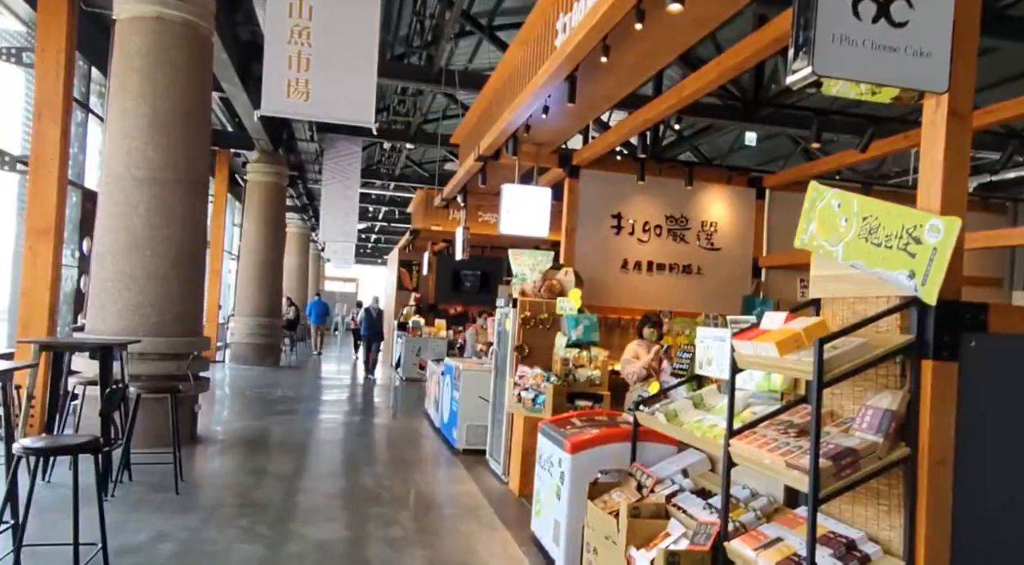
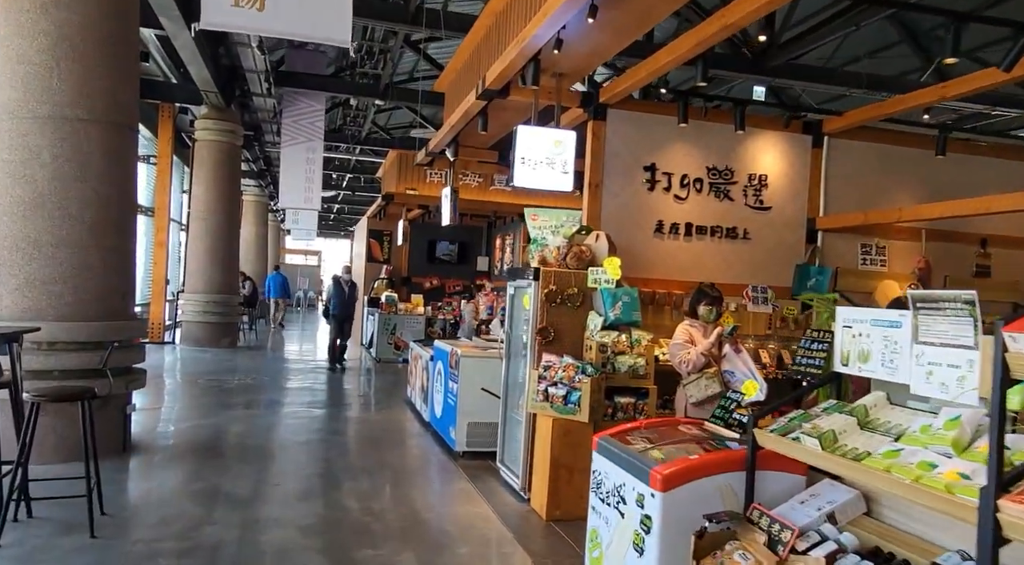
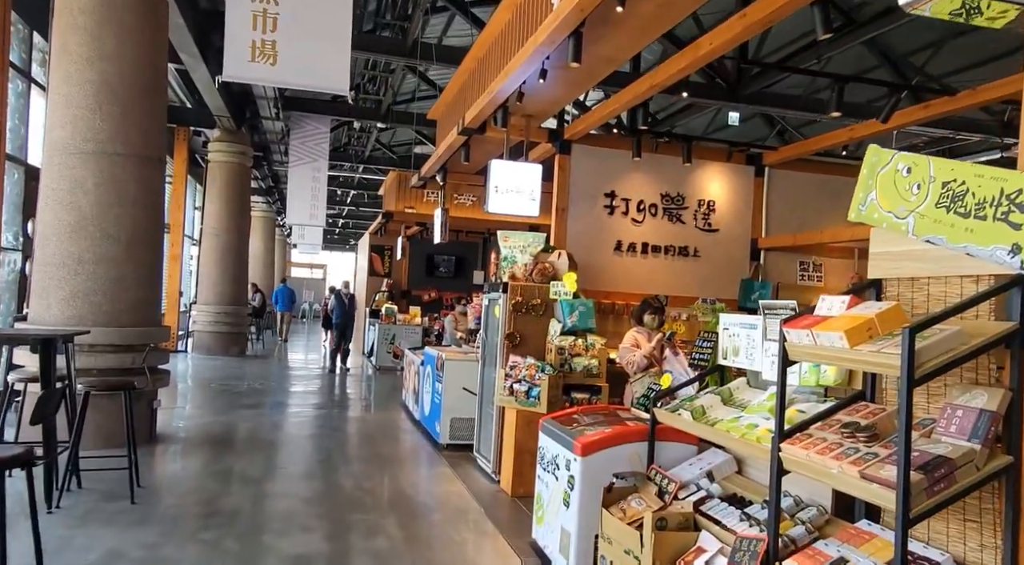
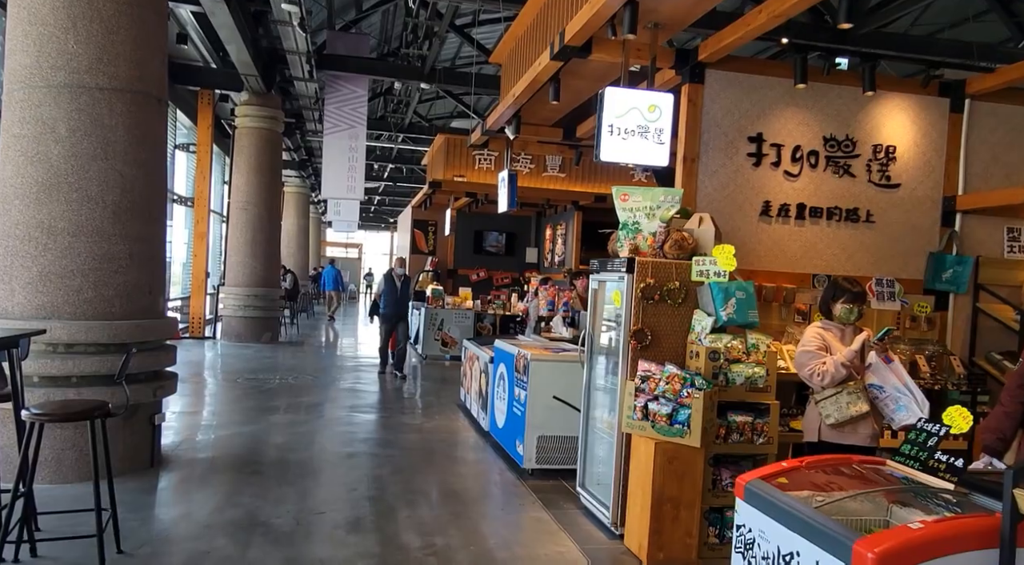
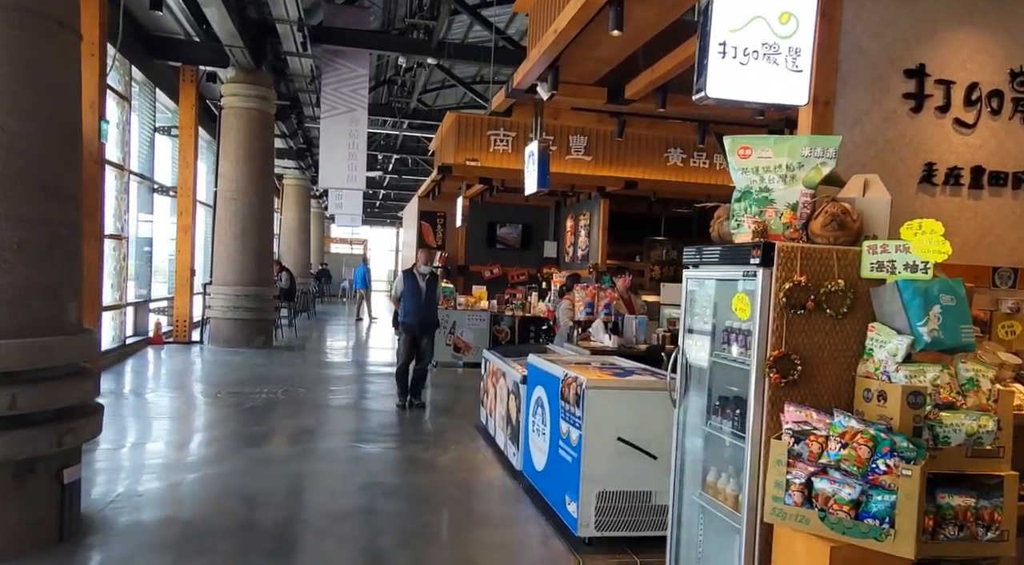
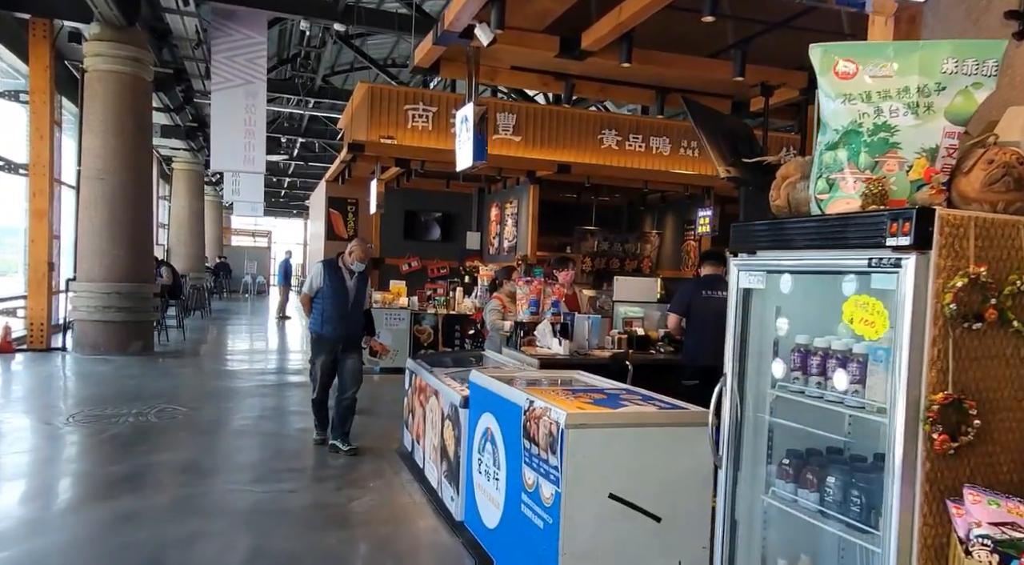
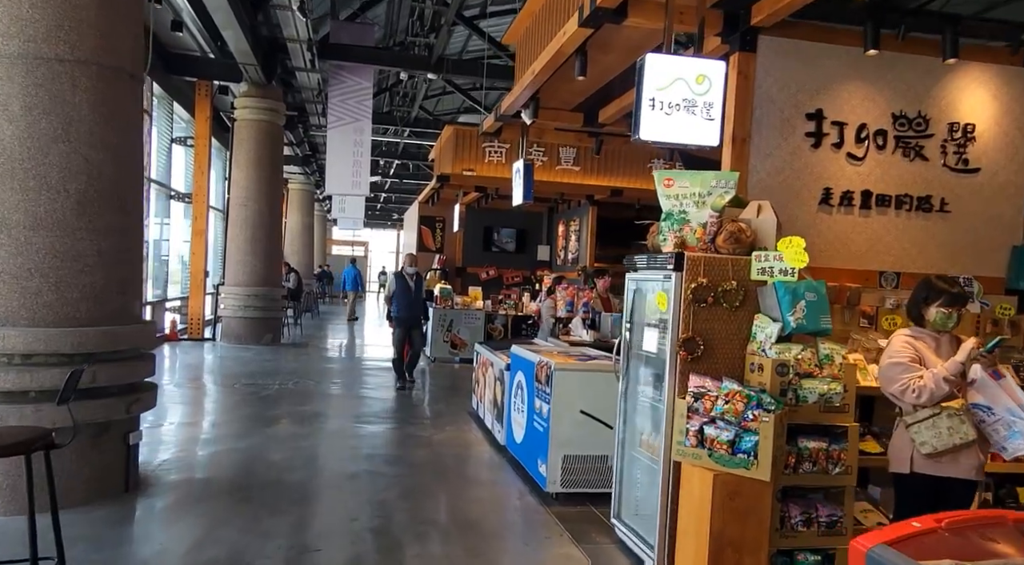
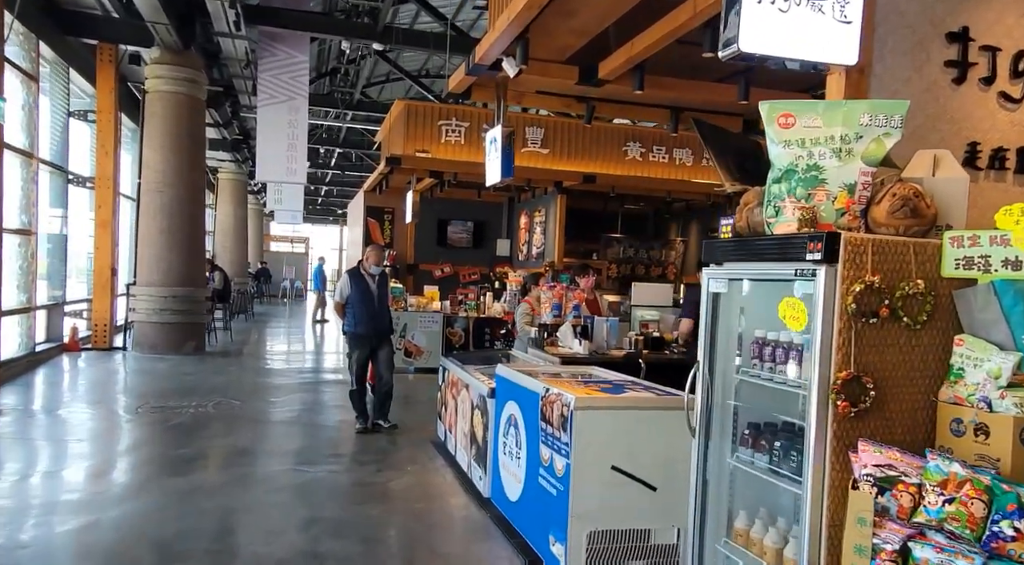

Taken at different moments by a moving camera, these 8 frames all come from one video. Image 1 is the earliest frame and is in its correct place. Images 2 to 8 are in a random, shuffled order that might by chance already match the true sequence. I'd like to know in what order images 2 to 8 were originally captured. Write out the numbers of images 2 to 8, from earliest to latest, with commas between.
3, 2, 4, 7, 5, 8, 6
